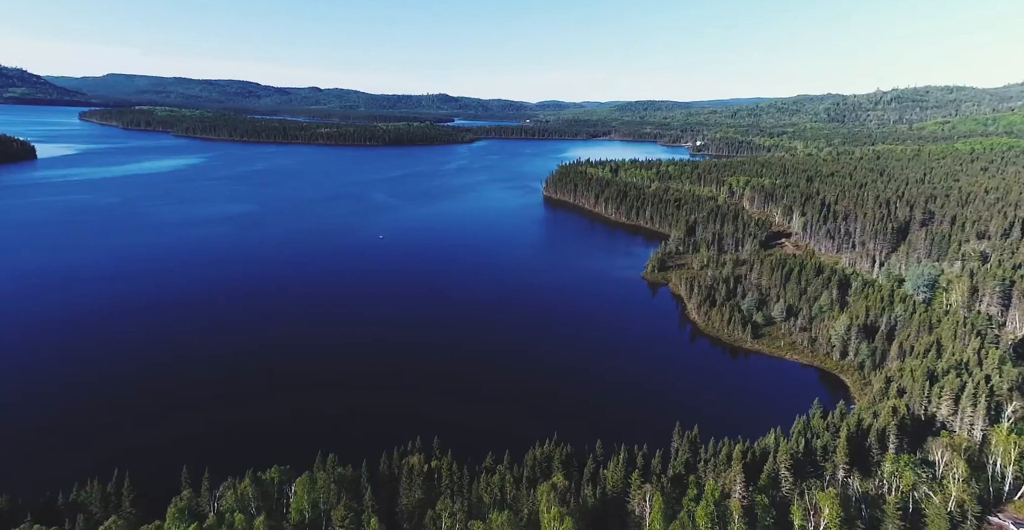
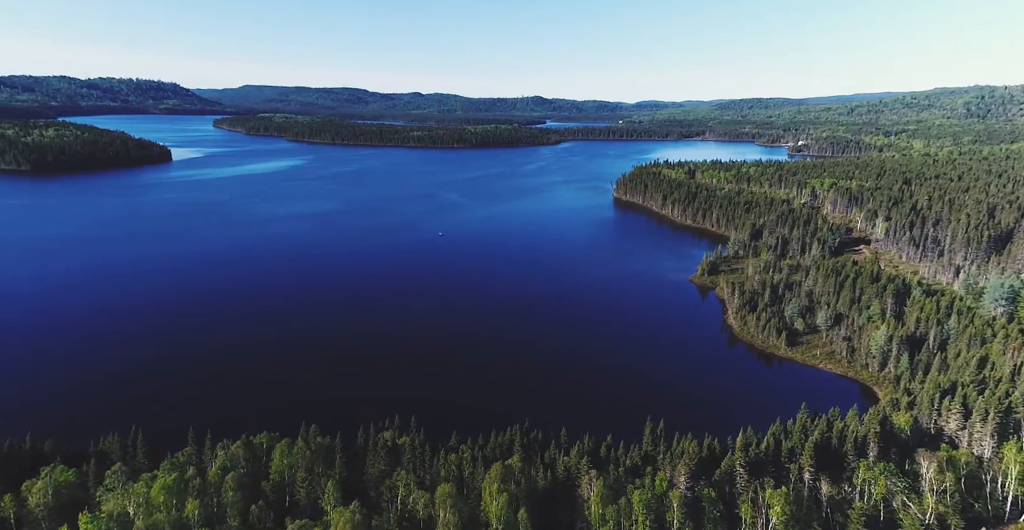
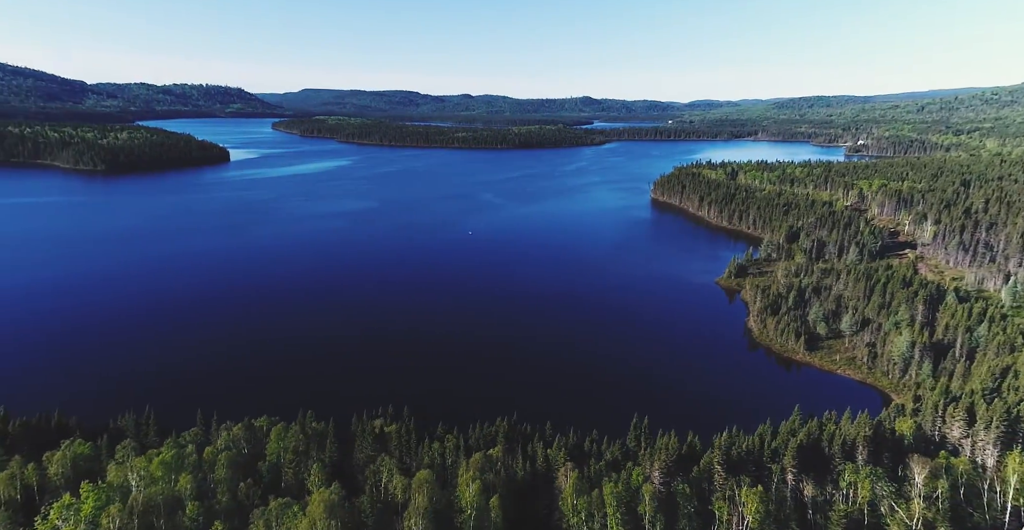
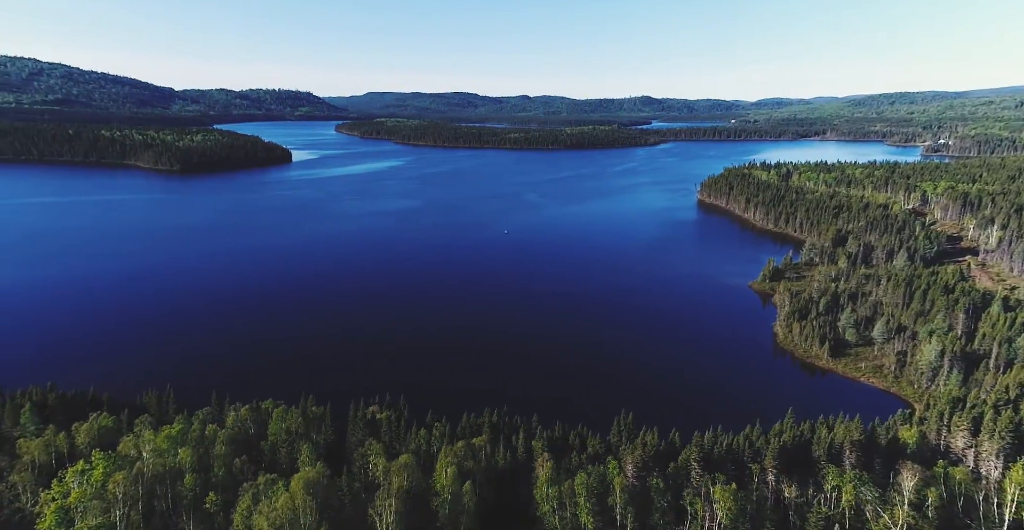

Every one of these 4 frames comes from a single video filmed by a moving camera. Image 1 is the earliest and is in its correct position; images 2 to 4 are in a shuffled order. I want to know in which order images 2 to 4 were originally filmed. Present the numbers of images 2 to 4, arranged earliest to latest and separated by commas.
2, 3, 4
